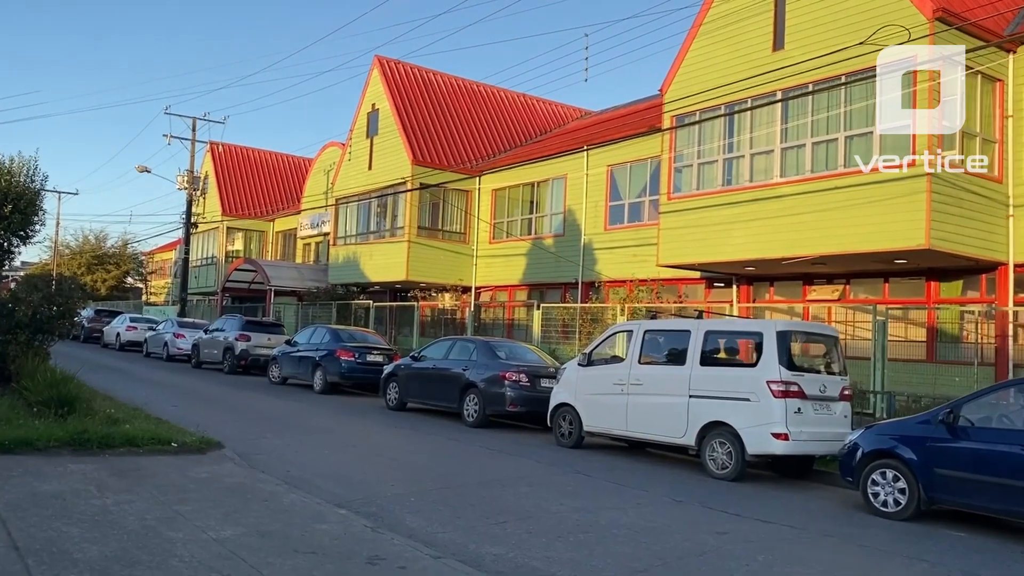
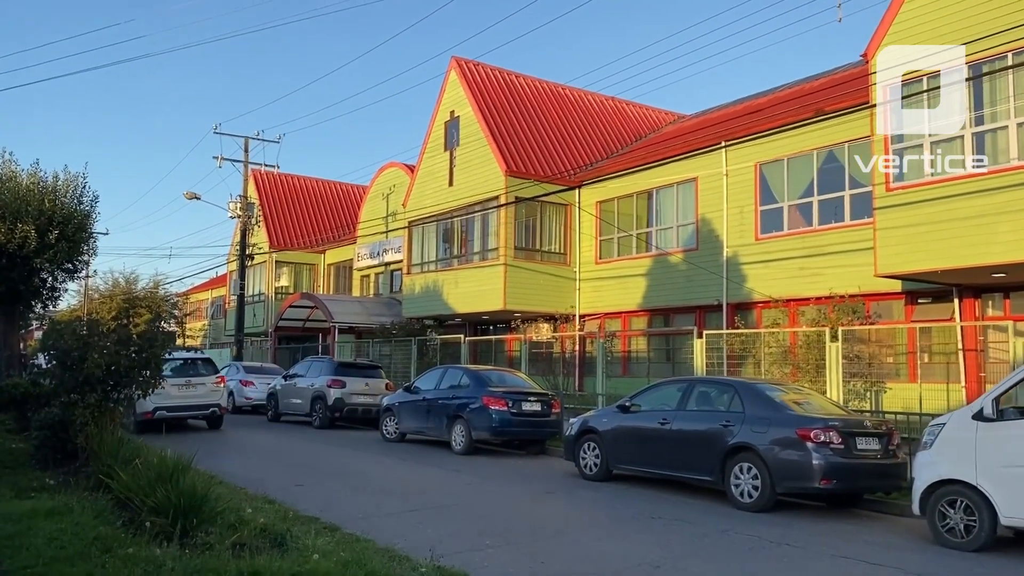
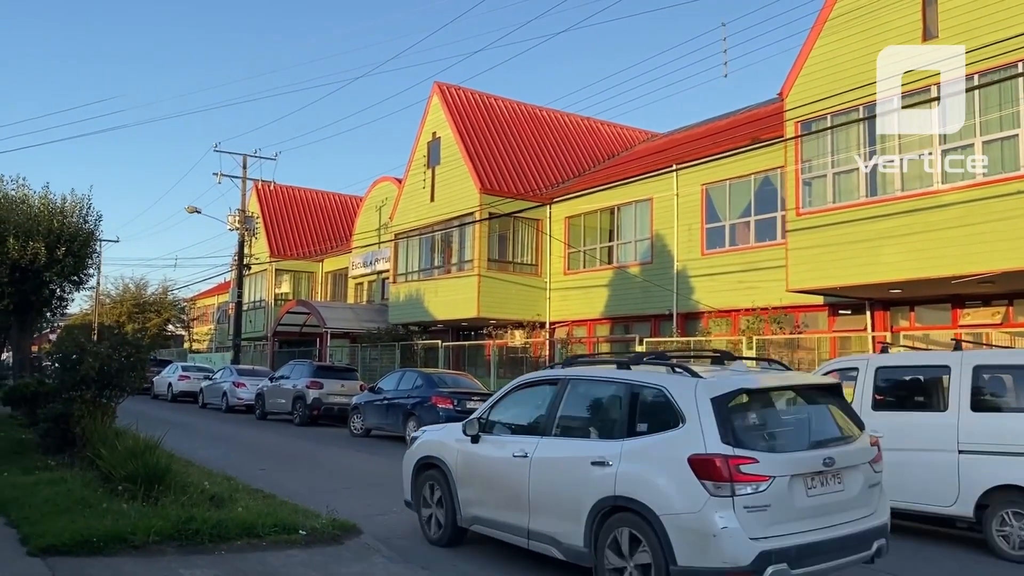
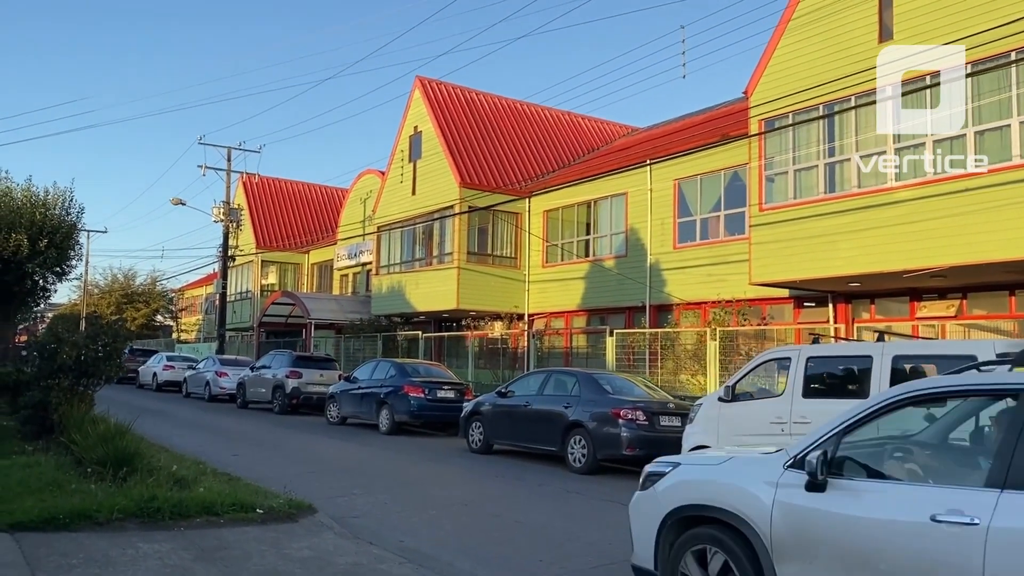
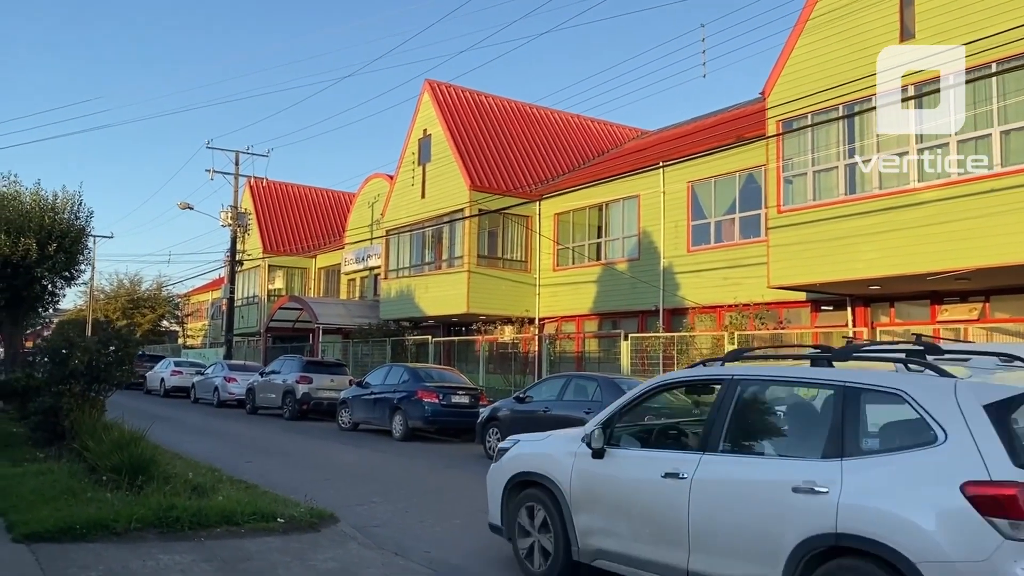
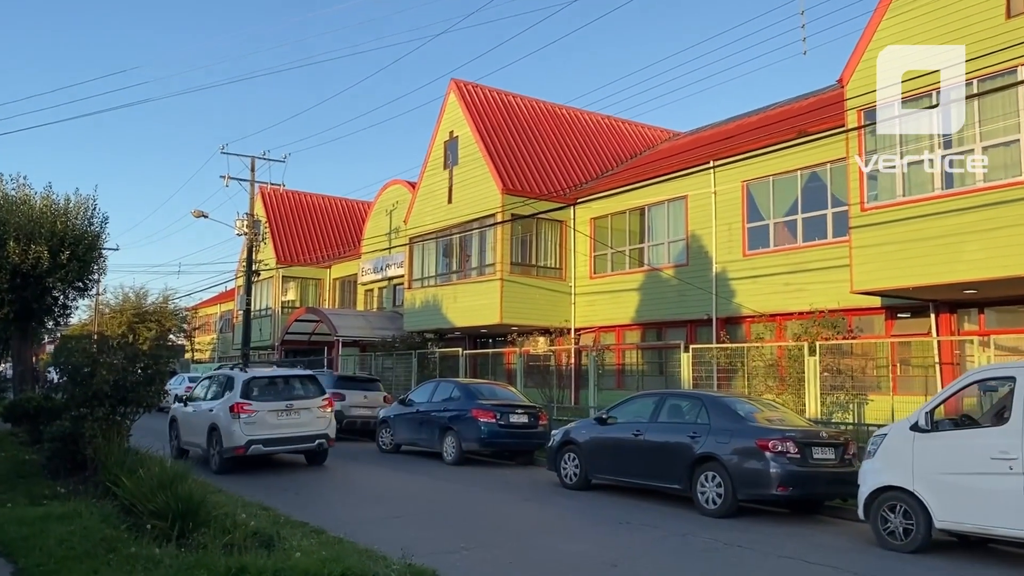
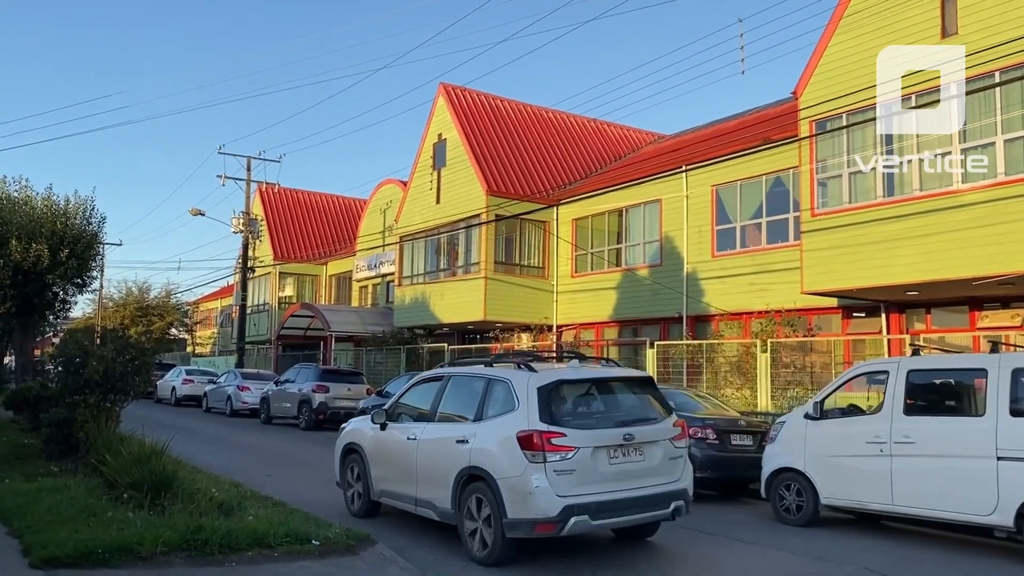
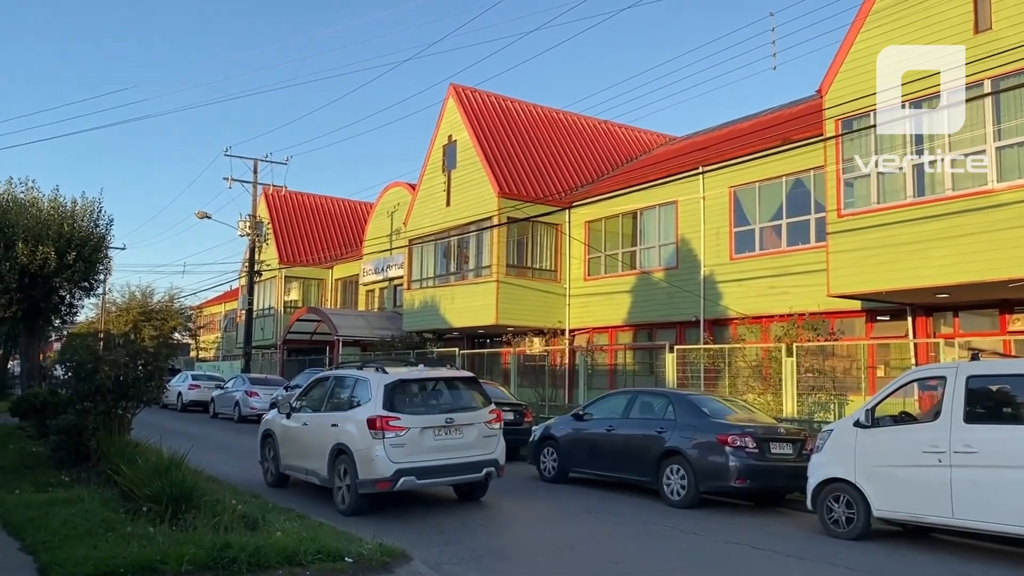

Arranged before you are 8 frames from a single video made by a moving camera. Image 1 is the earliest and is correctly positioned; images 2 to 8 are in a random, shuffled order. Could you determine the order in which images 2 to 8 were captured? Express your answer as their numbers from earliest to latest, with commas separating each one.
4, 5, 3, 7, 8, 6, 2
